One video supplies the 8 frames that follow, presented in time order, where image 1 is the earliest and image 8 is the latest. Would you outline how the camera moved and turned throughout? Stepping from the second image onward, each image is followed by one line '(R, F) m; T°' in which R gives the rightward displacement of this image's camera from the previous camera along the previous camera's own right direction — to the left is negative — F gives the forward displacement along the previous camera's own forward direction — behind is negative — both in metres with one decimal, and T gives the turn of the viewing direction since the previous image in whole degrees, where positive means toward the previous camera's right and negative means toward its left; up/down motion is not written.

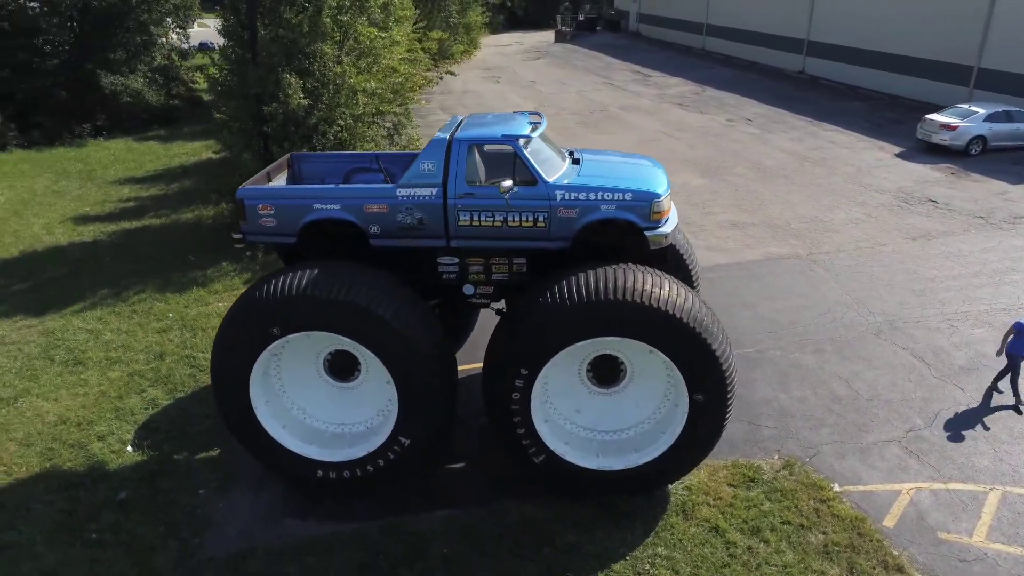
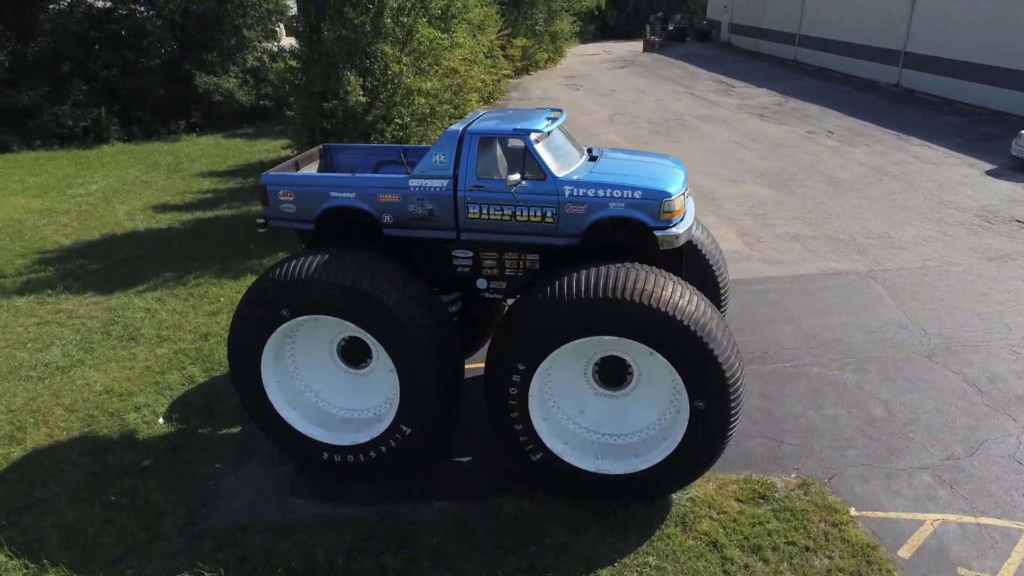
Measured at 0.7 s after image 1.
(+0.5, +0.1) m; -7°
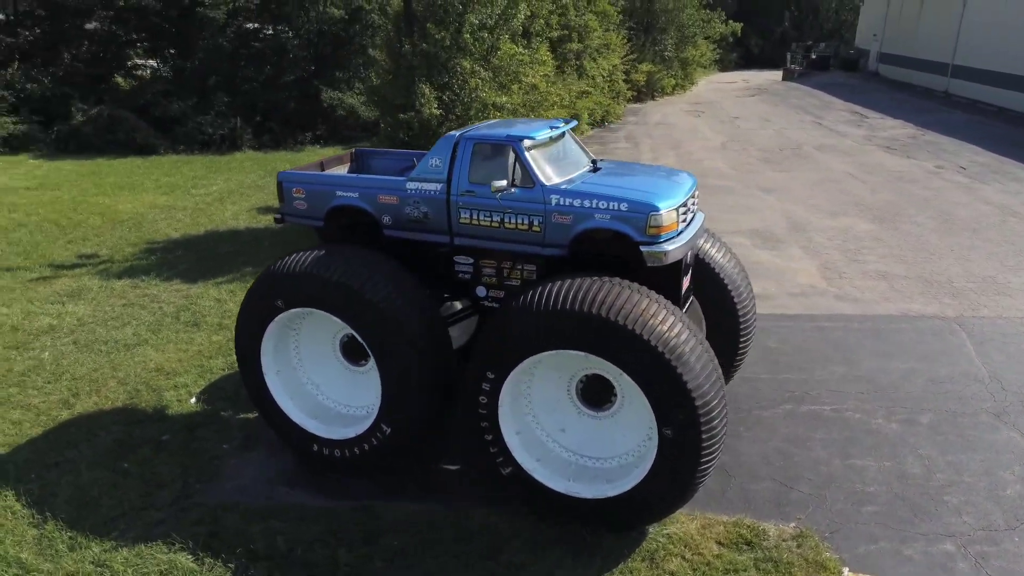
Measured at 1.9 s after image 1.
(+1.0, +0.2) m; -10°
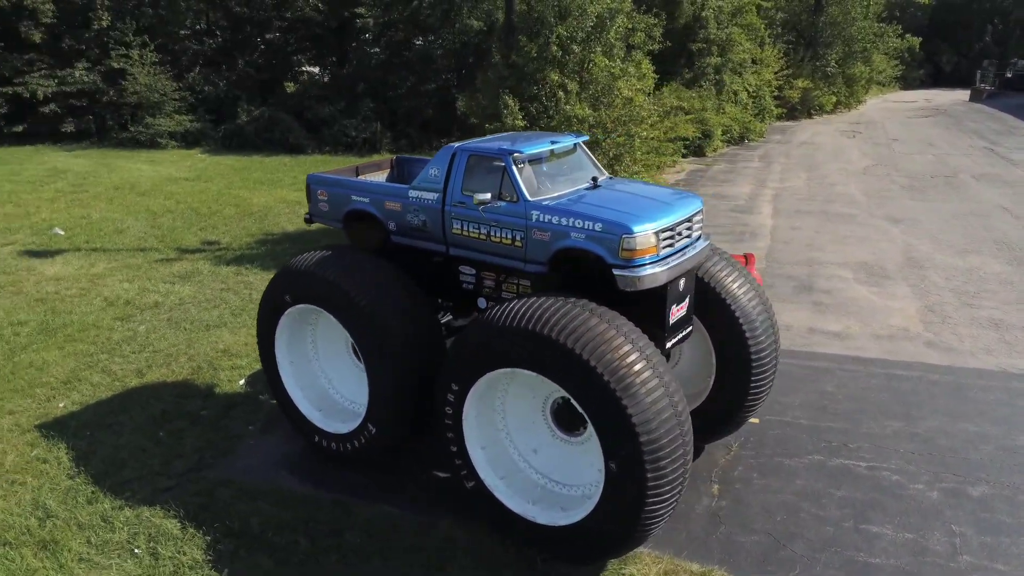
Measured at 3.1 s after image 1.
(+1.1, +0.2) m; -12°
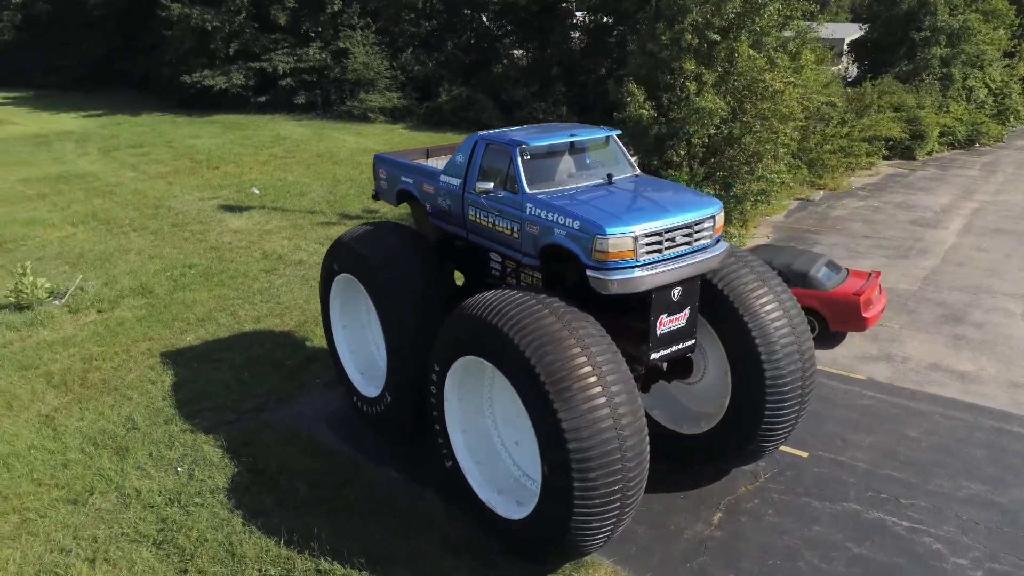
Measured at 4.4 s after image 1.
(+1.4, +0.2) m; -17°
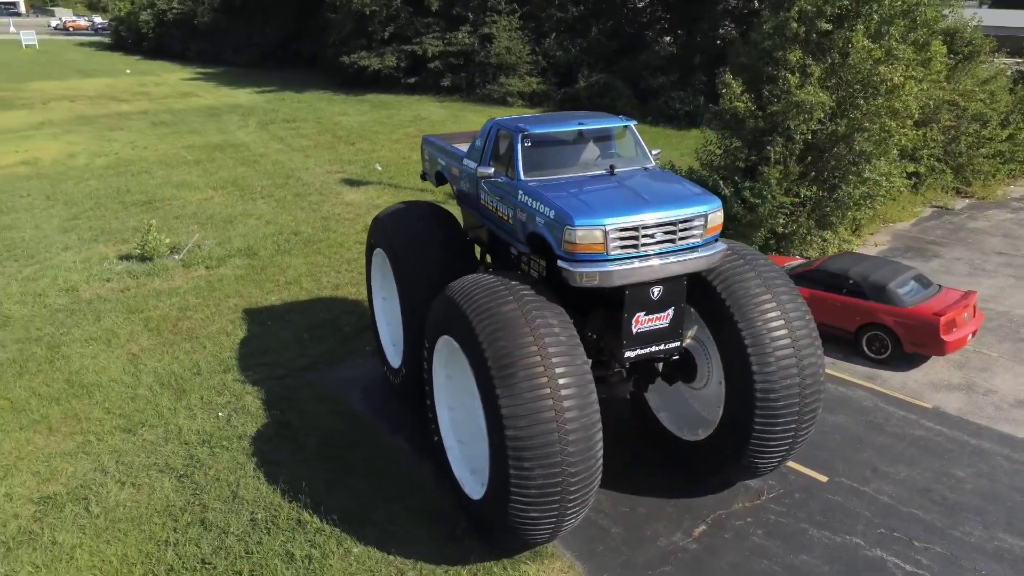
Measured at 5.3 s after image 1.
(+1.1, +0.1) m; -12°
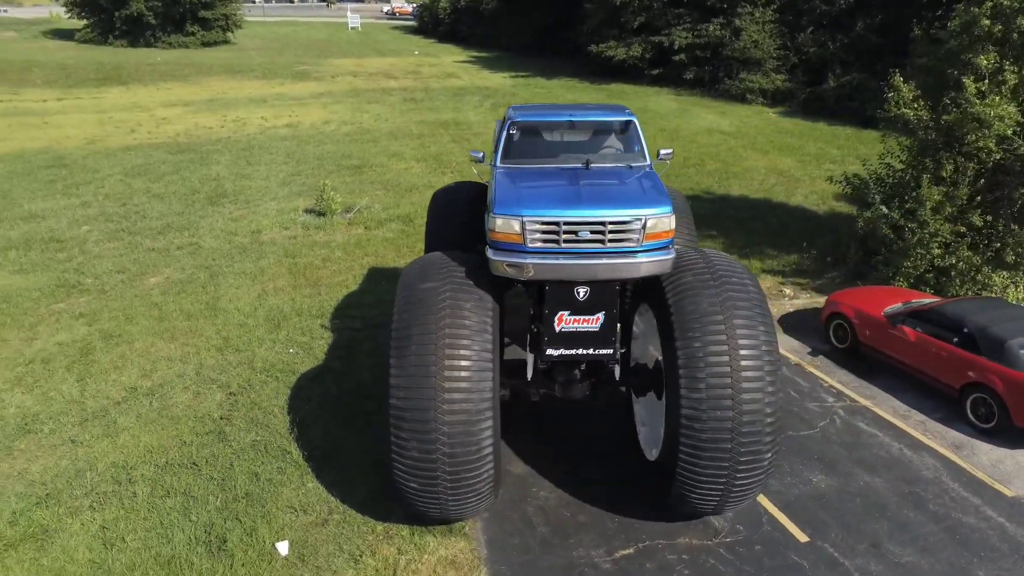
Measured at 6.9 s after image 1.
(+1.9, +0.3) m; -20°
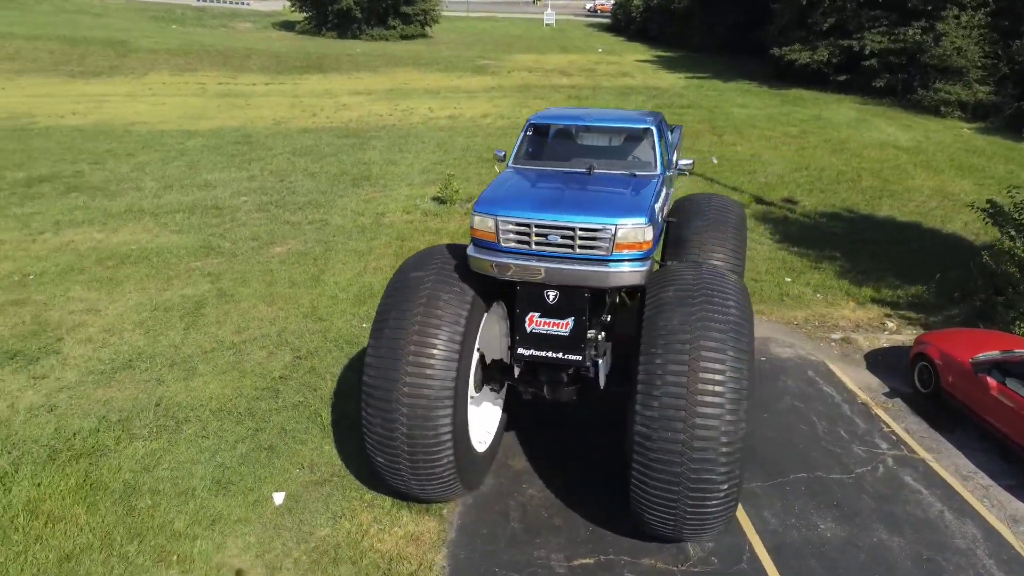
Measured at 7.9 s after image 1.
(+1.2, 0.0) m; -14°
